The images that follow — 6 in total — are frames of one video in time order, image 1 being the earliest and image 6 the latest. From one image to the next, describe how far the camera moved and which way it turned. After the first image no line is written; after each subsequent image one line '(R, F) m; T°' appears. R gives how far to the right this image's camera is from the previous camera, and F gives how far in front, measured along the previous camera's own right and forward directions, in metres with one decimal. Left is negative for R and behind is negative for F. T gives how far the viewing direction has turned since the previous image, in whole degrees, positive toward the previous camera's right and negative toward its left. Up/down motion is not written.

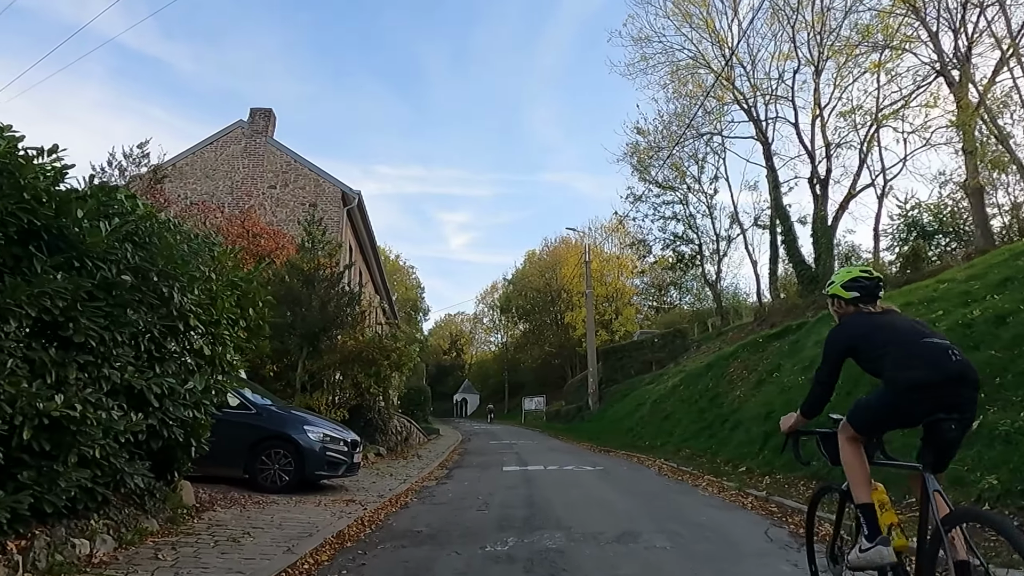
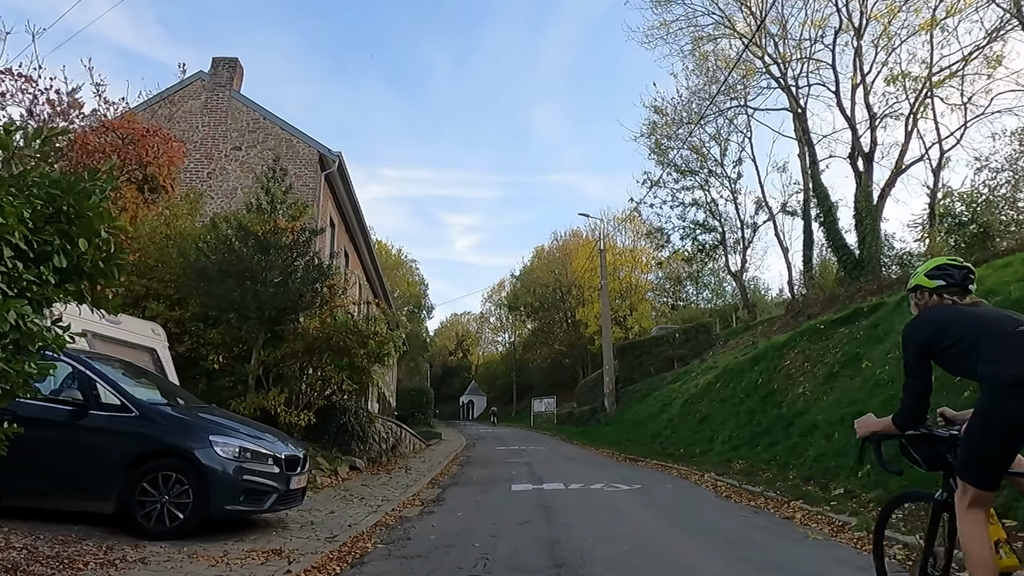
(0.0, +3.6) m; -1°
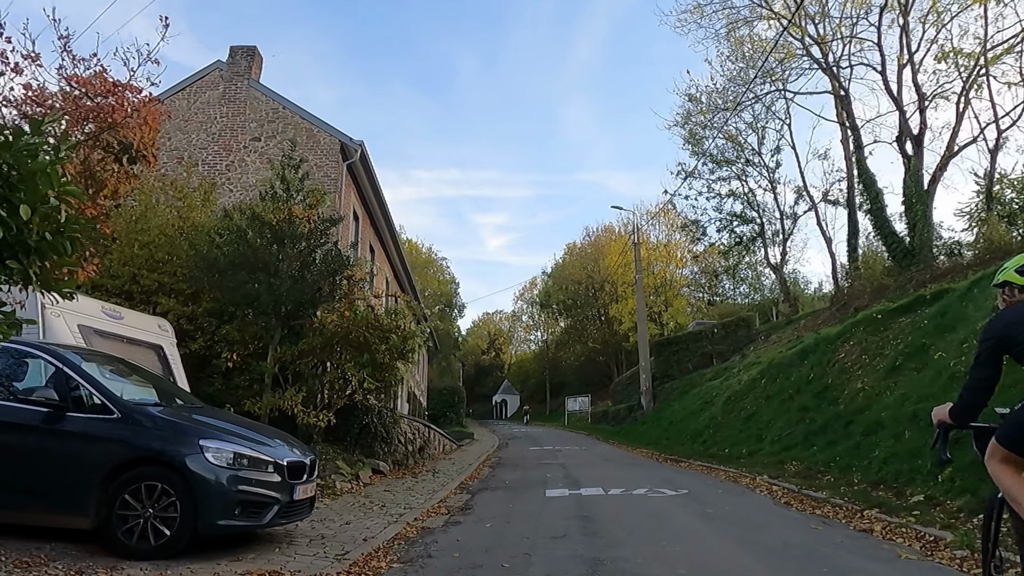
(0.0, +1.0) m; -2°
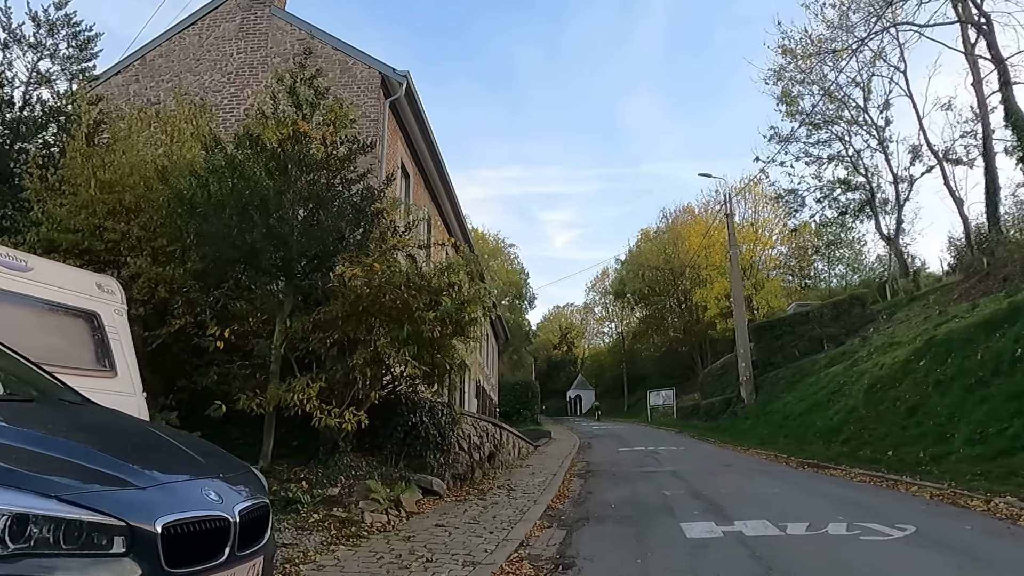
(-0.4, +3.8) m; -5°
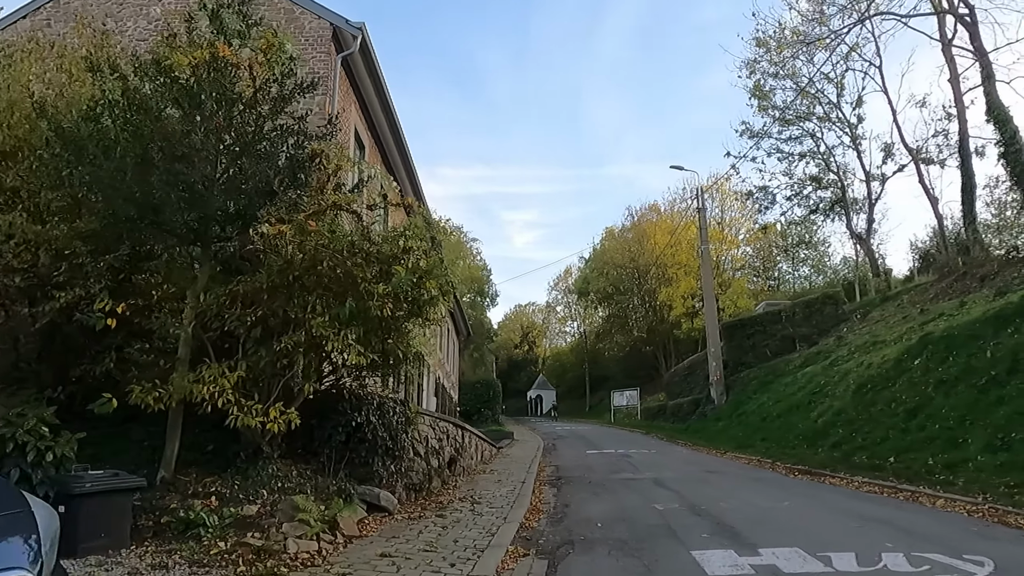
(-0.1, +1.6) m; +3°
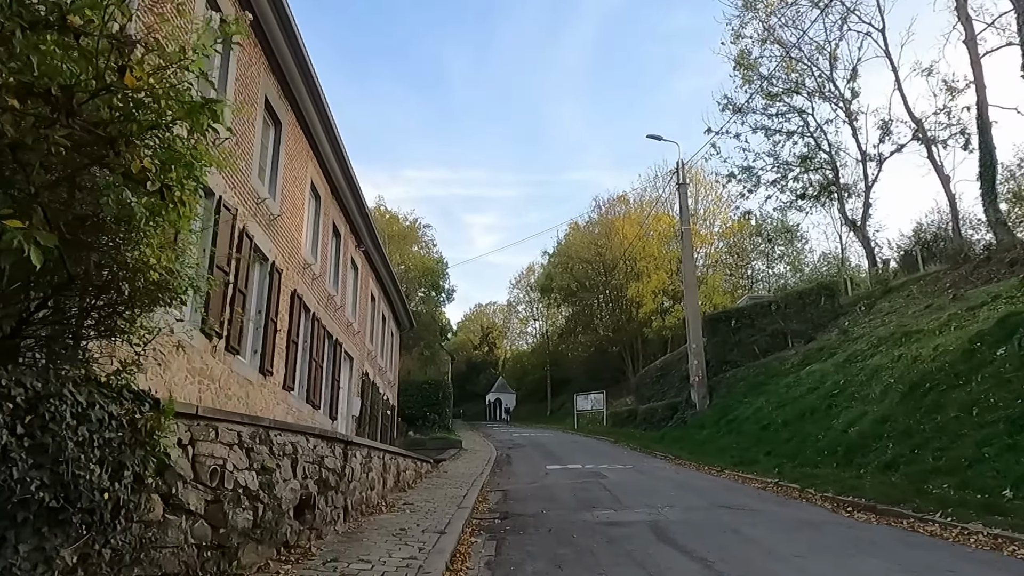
(+0.5, +4.7) m; +3°
